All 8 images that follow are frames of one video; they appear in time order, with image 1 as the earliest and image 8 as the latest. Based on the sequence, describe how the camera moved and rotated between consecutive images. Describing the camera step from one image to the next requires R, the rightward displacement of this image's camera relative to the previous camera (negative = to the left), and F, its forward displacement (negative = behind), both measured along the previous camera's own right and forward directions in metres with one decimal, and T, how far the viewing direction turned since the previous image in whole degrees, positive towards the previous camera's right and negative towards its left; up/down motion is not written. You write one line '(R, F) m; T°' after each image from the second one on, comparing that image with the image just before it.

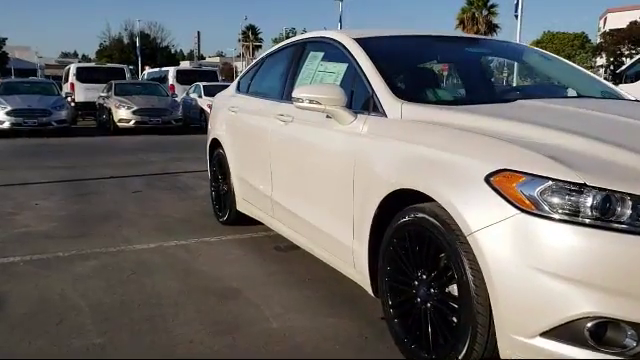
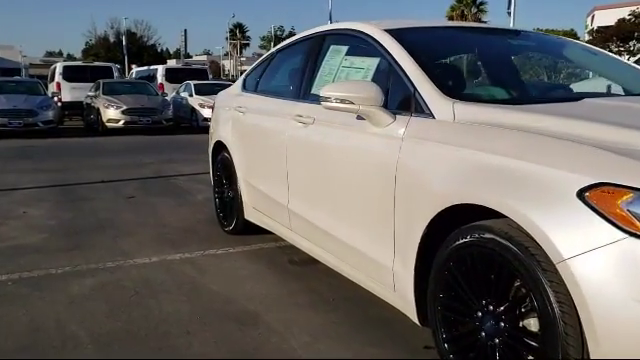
(-0.2, +0.5) m; +1°
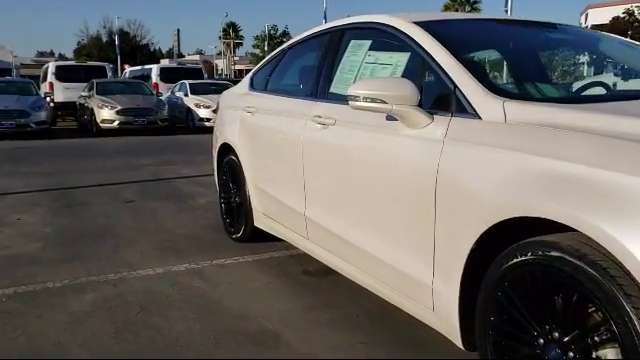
(-0.2, +0.3) m; +1°
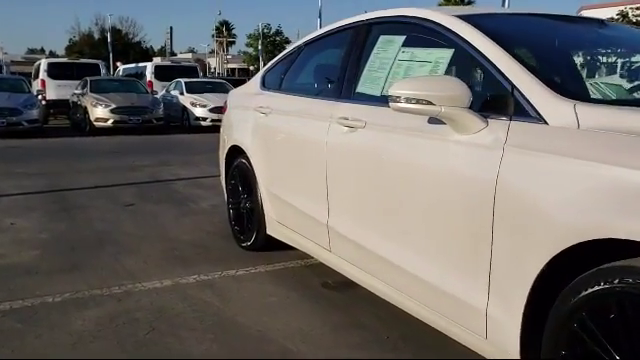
(-0.2, +0.3) m; +1°
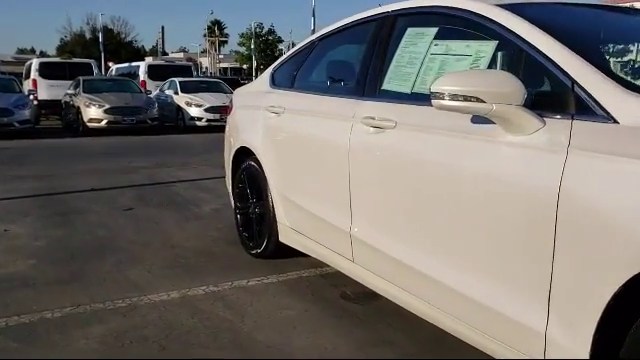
(-0.2, +0.3) m; +1°
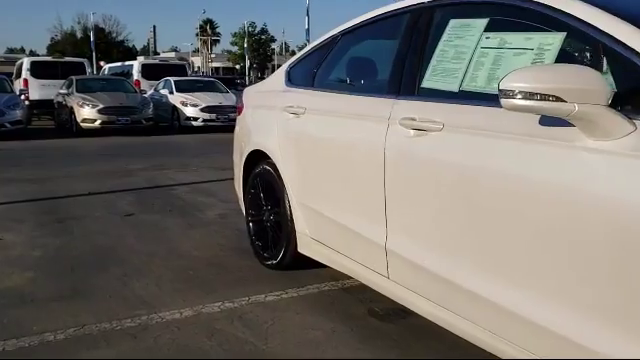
(-0.2, +0.3) m; +1°
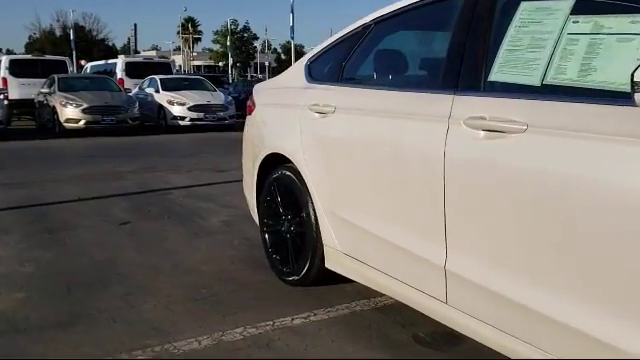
(-0.3, +0.5) m; +2°
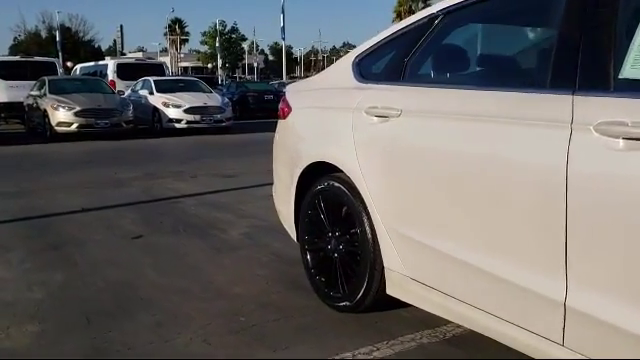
(-0.4, +0.5) m; +1°
